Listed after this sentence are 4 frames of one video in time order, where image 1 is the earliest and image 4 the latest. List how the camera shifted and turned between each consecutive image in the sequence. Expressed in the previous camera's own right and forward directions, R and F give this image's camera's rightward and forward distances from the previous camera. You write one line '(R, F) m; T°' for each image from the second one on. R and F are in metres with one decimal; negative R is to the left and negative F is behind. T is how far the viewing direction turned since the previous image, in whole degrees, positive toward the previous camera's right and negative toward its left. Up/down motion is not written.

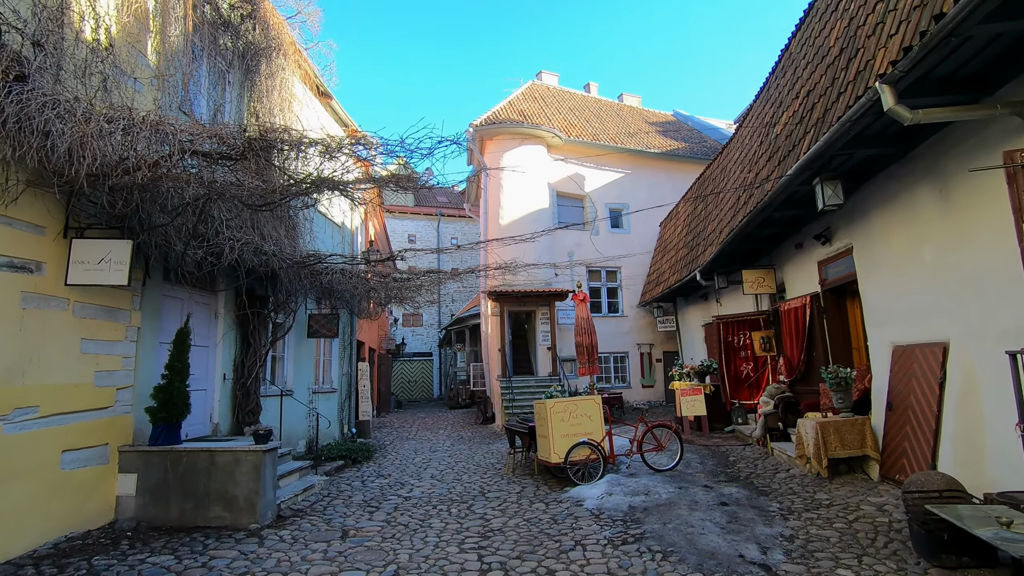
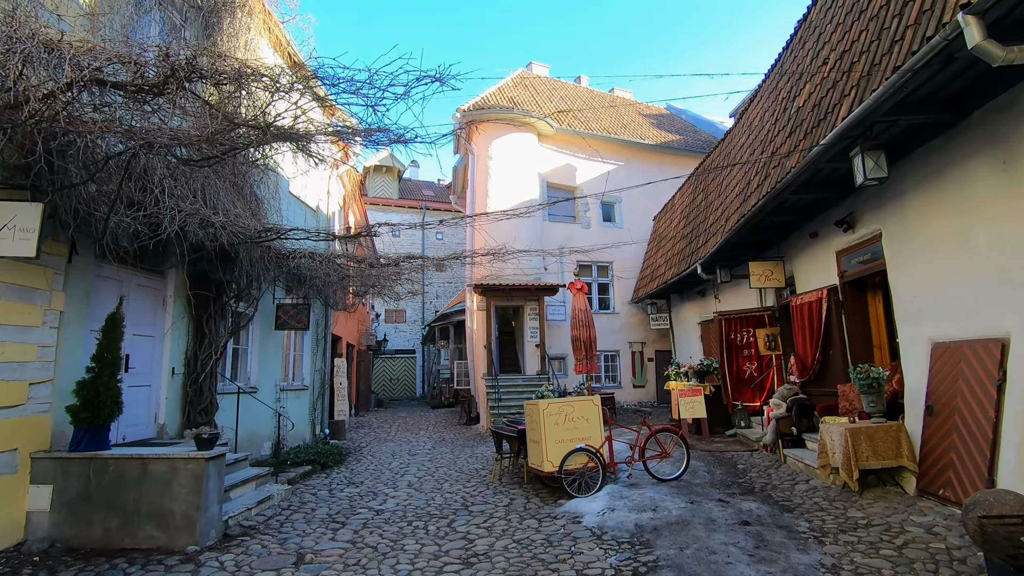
(0.0, +0.8) m; +2°
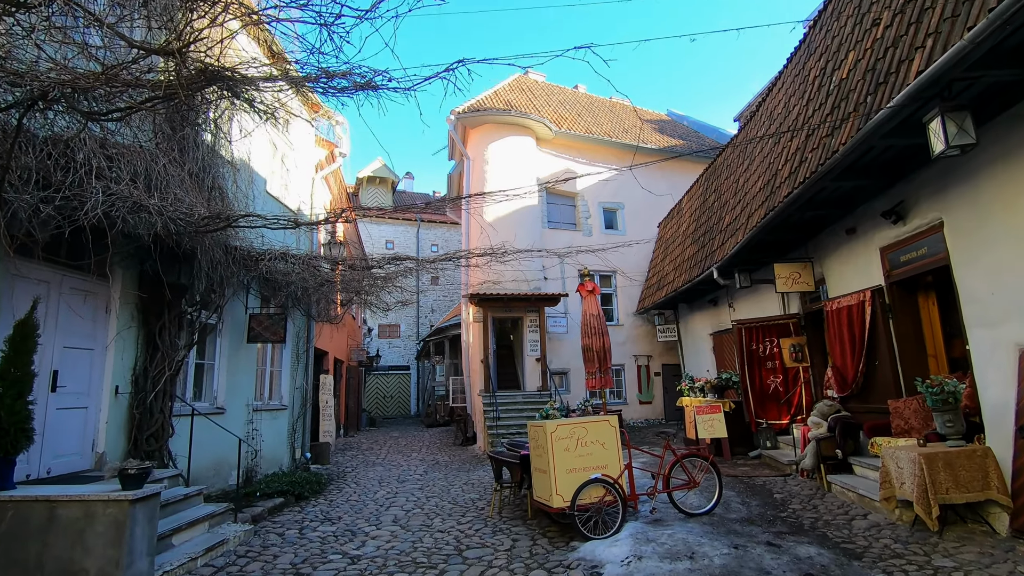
(0.0, +0.9) m; 0°
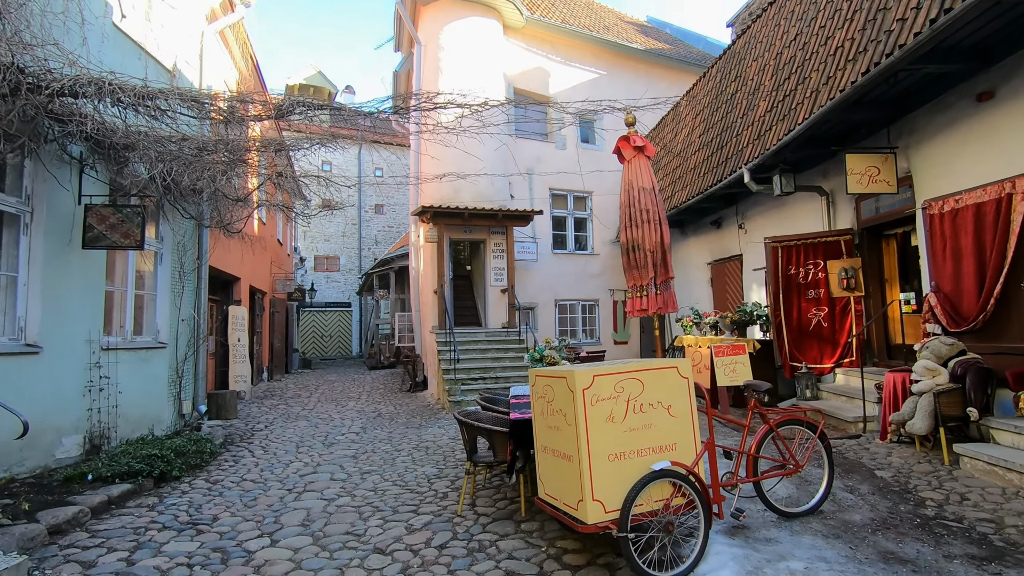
(-0.3, +2.4) m; +6°
